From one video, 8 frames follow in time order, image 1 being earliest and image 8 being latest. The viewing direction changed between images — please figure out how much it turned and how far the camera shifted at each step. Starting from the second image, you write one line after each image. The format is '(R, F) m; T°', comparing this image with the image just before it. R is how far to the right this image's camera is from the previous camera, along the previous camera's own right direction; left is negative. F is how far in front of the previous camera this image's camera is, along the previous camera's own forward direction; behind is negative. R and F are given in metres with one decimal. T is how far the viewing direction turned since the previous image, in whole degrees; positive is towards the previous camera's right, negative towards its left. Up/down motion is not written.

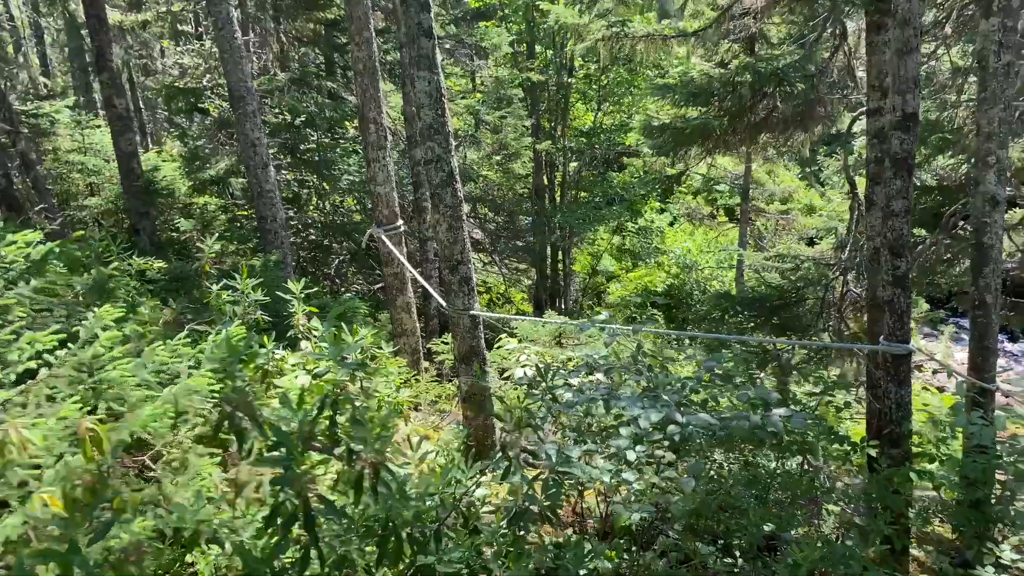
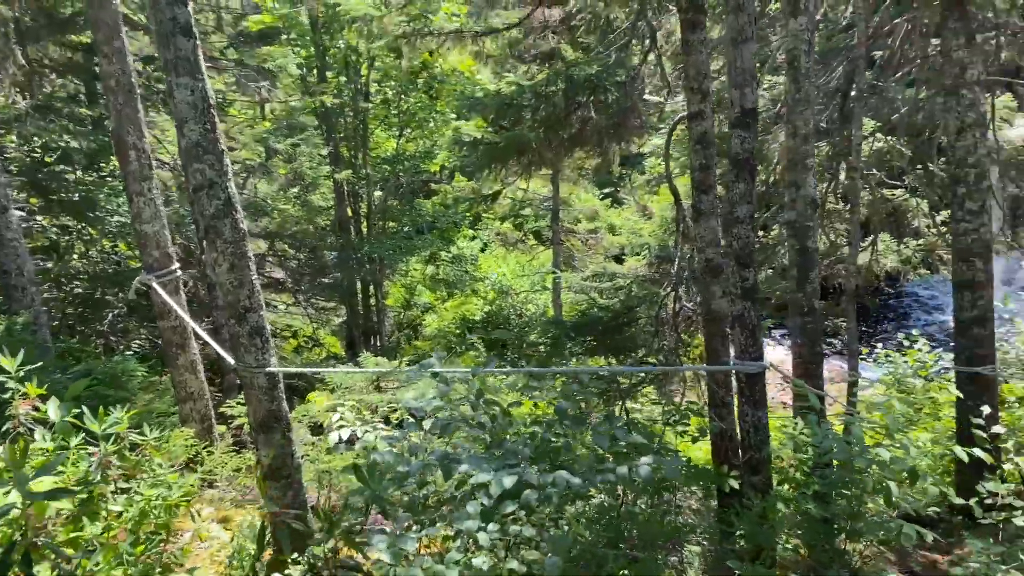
(0.0, +0.5) m; +13°
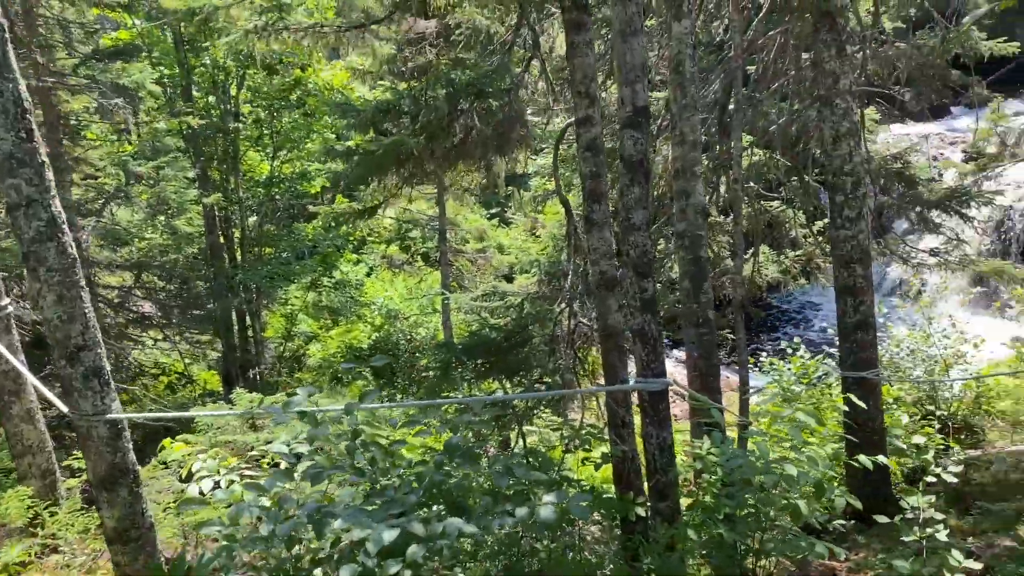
(0.0, +0.3) m; +8°
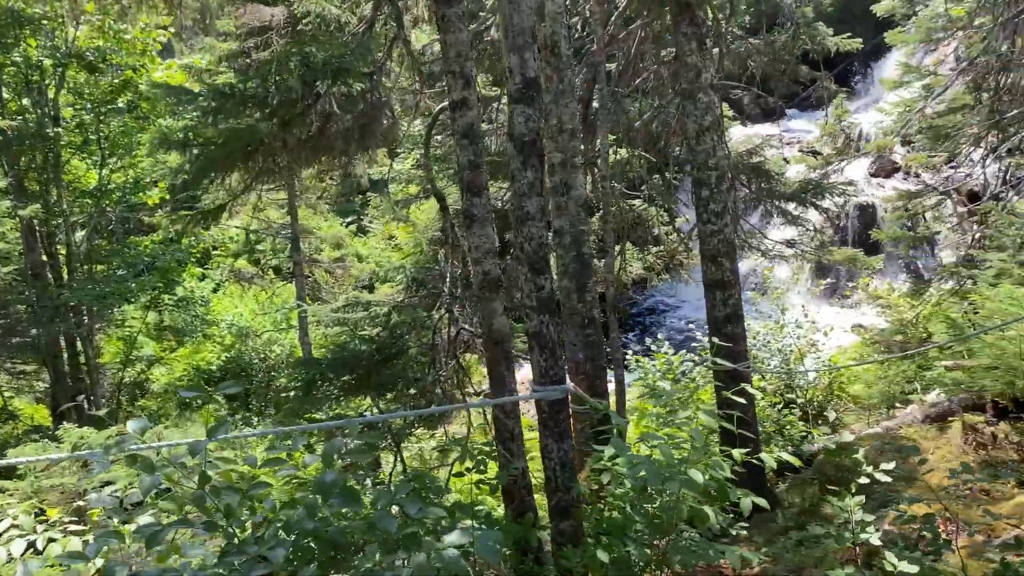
(-0.1, +0.3) m; +10°
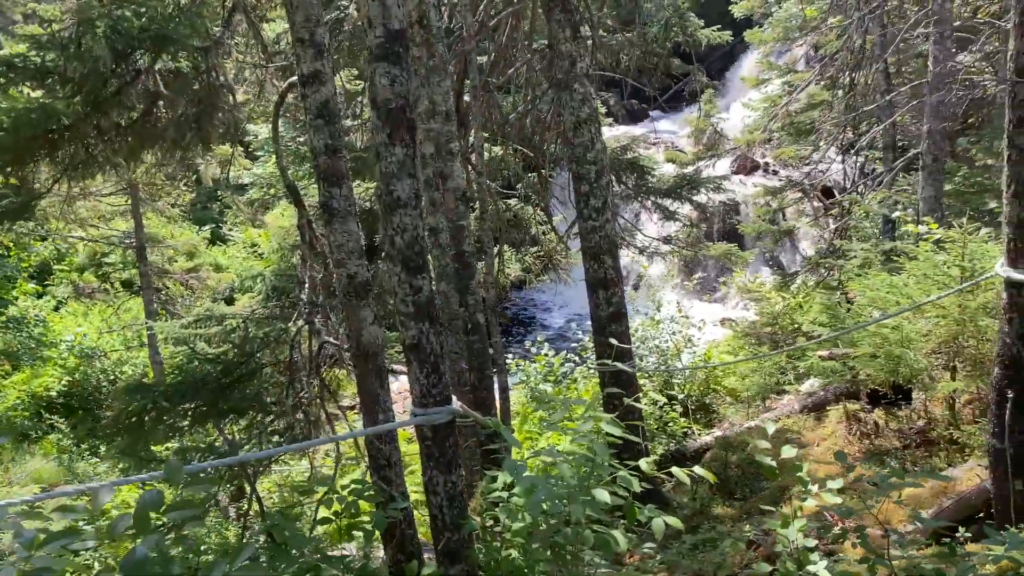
(0.0, +0.4) m; +9°
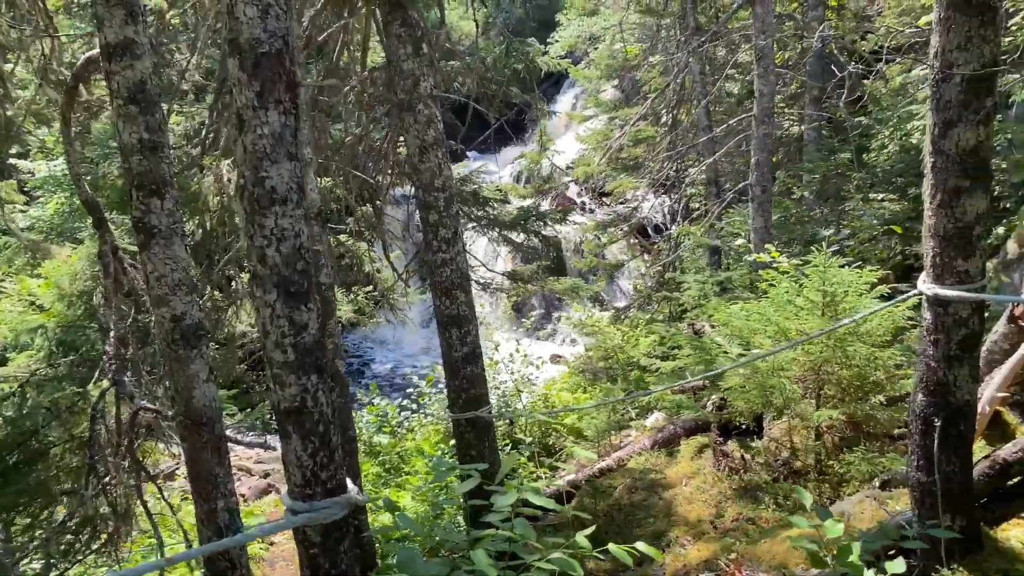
(-0.2, +0.5) m; +13°
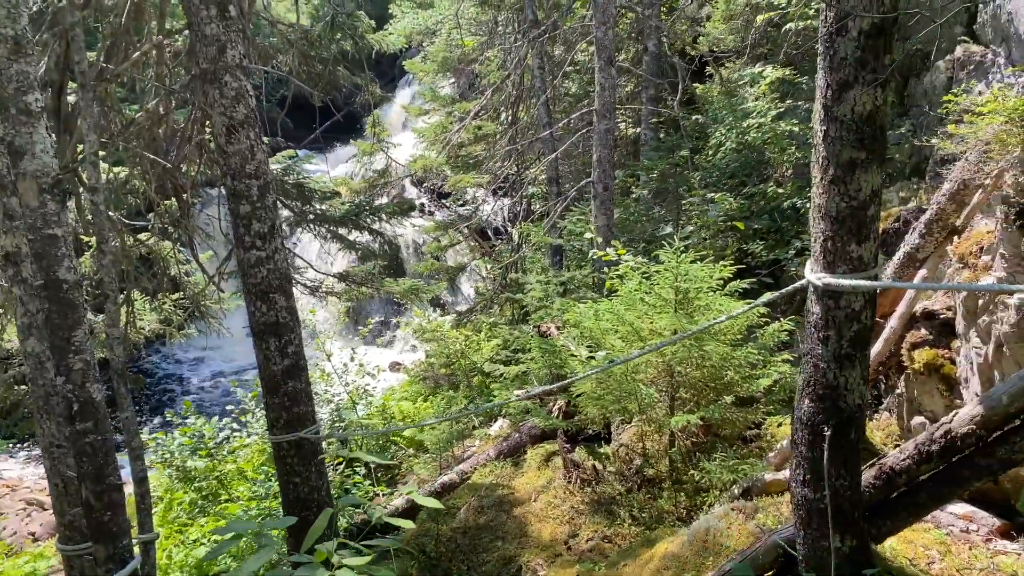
(0.0, +0.5) m; +11°
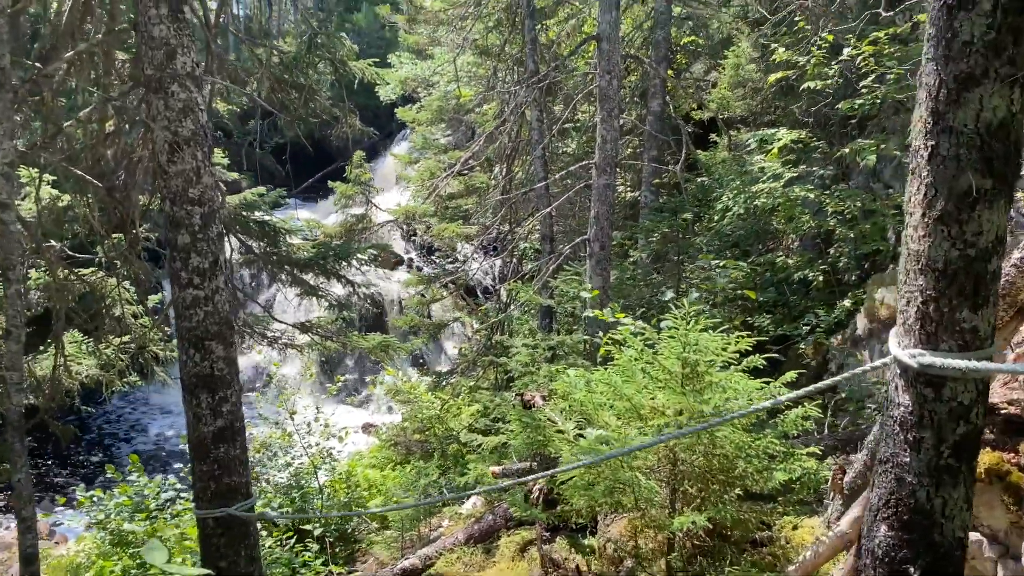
(0.0, +0.6) m; +1°
